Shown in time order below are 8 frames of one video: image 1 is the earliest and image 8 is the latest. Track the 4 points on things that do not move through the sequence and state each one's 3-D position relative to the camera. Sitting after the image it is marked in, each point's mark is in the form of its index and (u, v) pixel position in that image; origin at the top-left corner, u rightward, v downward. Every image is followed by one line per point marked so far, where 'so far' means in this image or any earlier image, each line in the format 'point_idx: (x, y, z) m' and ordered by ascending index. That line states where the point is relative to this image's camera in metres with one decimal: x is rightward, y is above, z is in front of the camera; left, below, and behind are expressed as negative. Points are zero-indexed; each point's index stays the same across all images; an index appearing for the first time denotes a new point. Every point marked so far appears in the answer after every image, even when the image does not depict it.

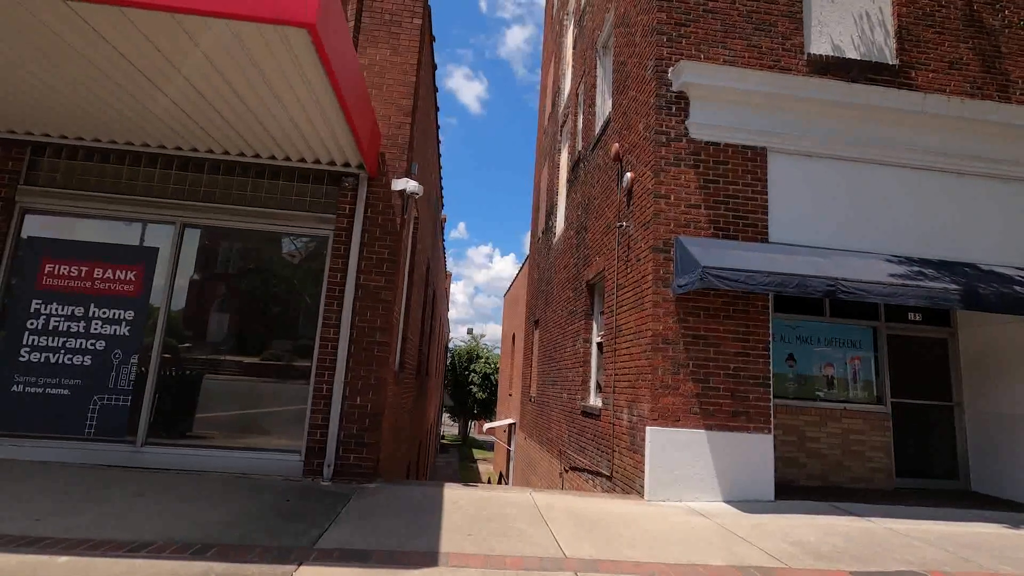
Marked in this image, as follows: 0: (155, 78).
0: (-3.0, +1.8, +4.5) m
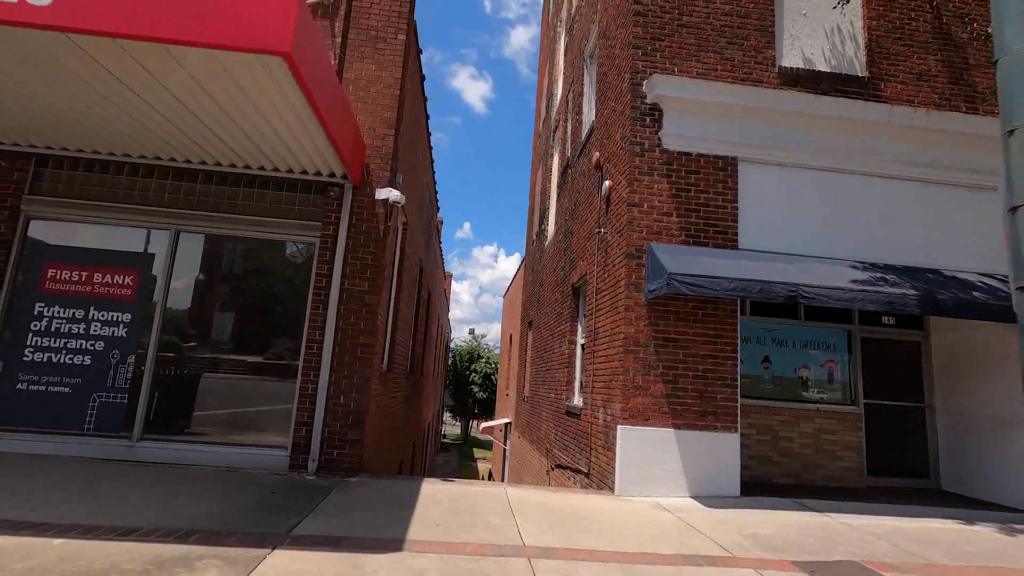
0: (-3.3, +1.7, +4.8) m
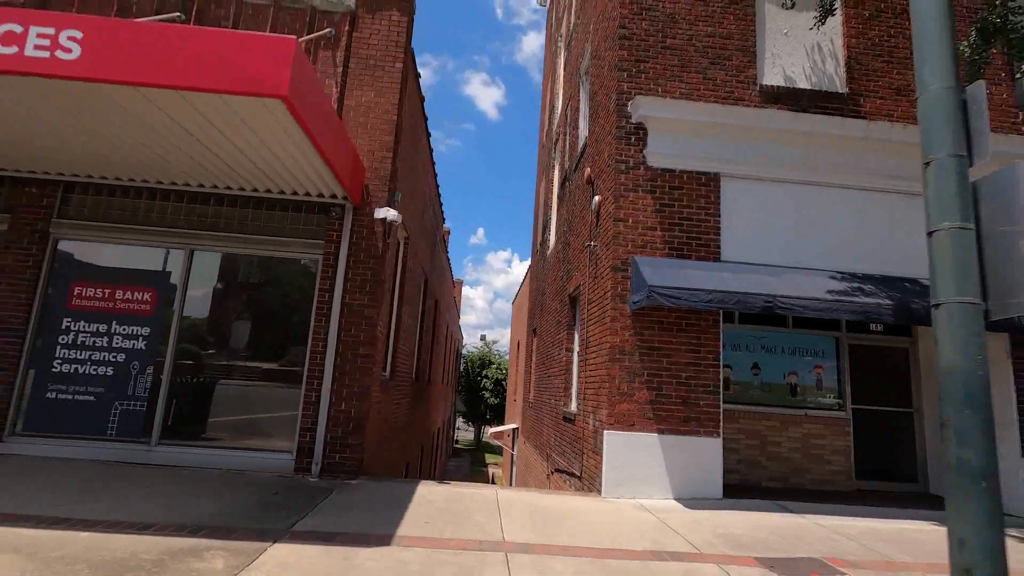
0: (-3.5, +1.6, +5.3) m
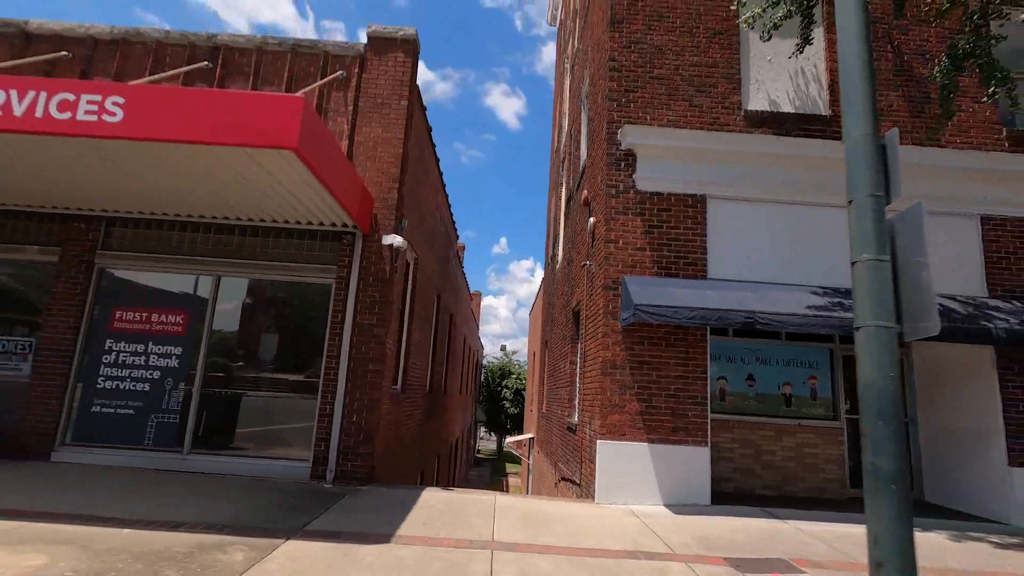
0: (-3.6, +1.3, +6.0) m
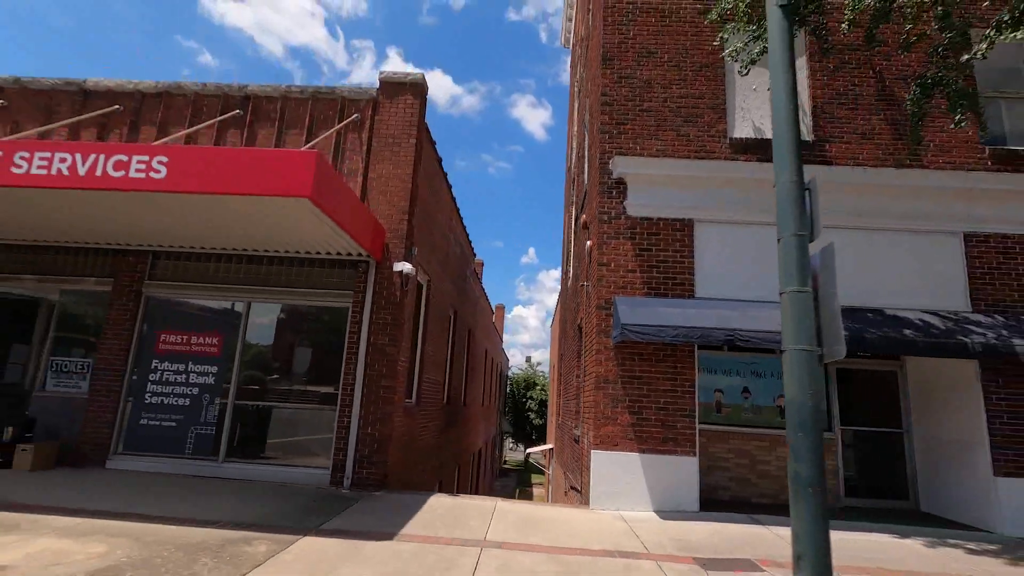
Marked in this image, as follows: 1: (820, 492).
0: (-3.7, +0.9, +6.8) m
1: (+2.1, -1.4, +3.6) m
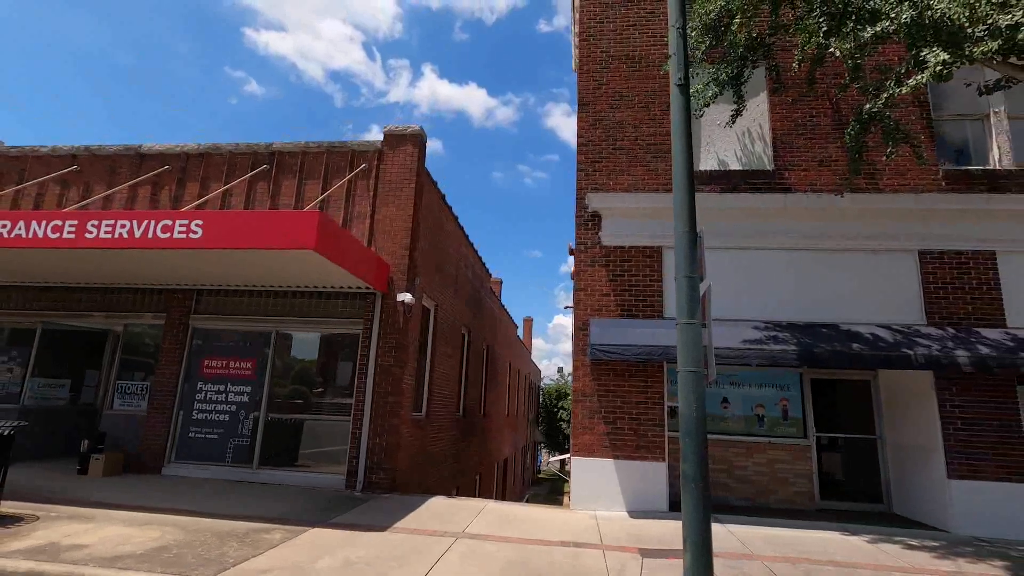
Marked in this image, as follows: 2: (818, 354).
0: (-4.0, +0.4, +8.2) m
1: (+1.6, -1.7, +4.5) m
2: (+4.4, -1.0, +7.7) m
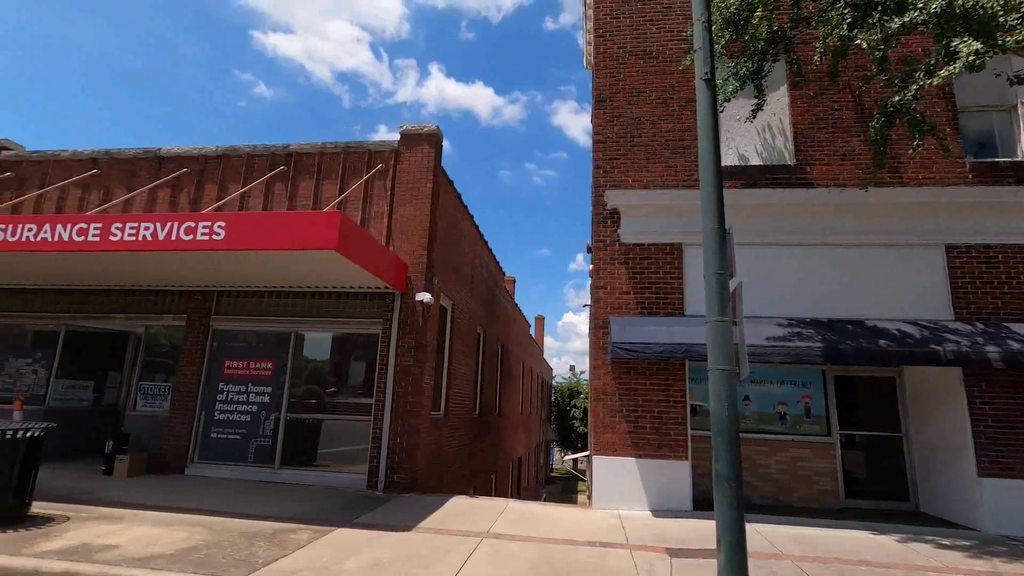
0: (-3.7, +0.4, +8.2) m
1: (+1.9, -1.7, +4.5) m
2: (+4.7, -0.9, +7.6) m
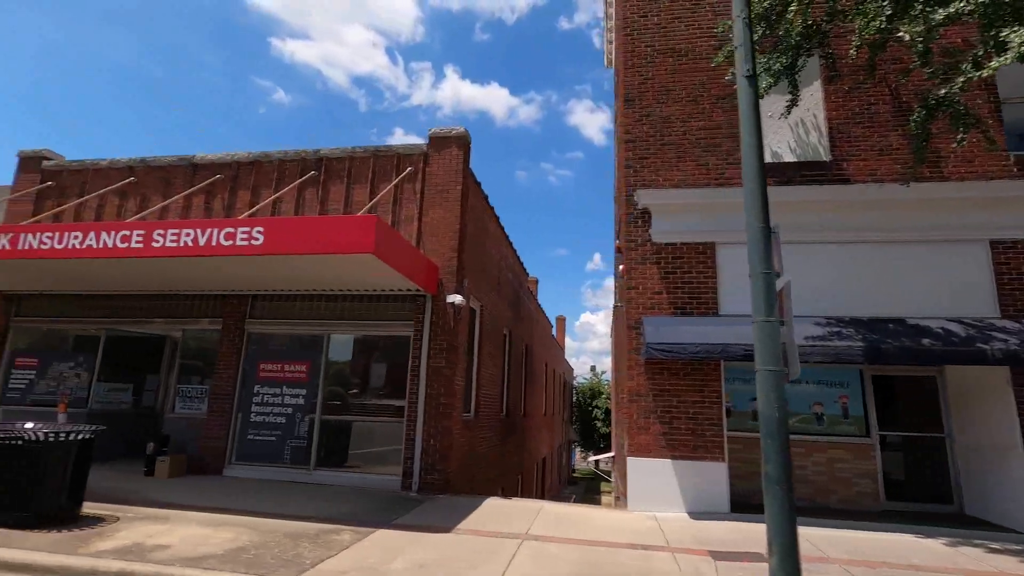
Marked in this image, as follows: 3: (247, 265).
0: (-3.2, +0.3, +8.3) m
1: (+2.3, -1.7, +4.4) m
2: (+5.2, -0.9, +7.4) m
3: (-4.2, +0.4, +8.3) m
